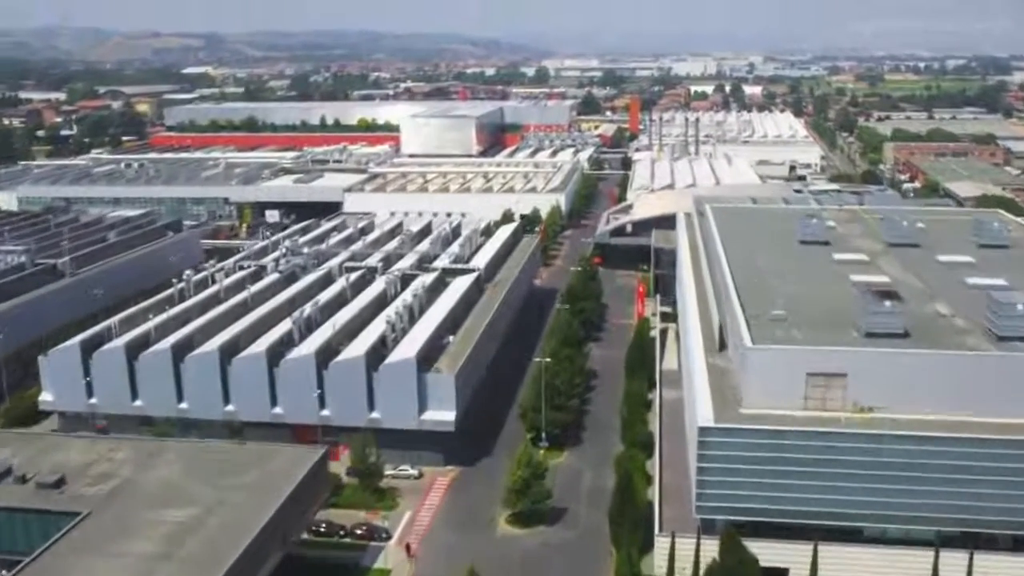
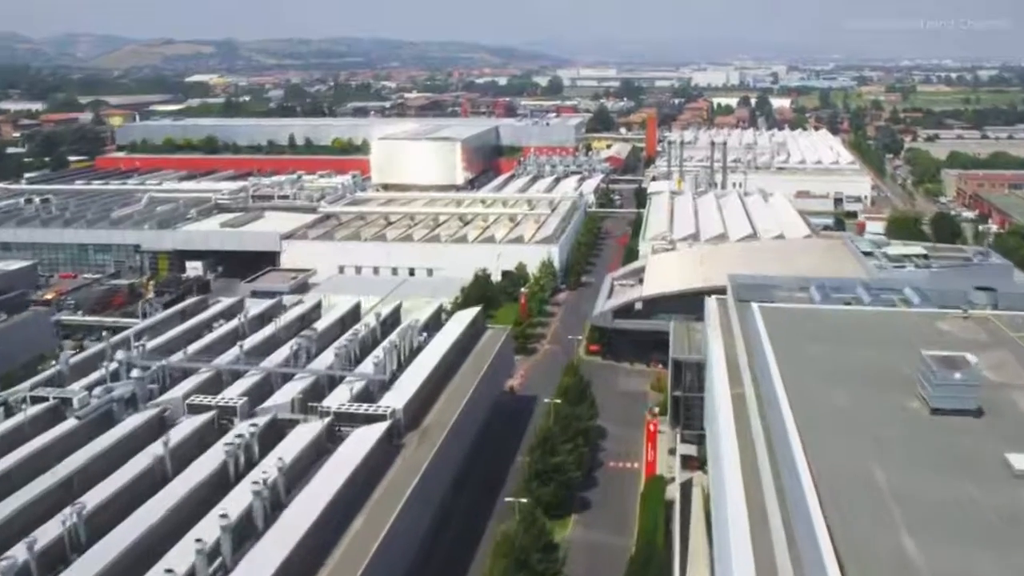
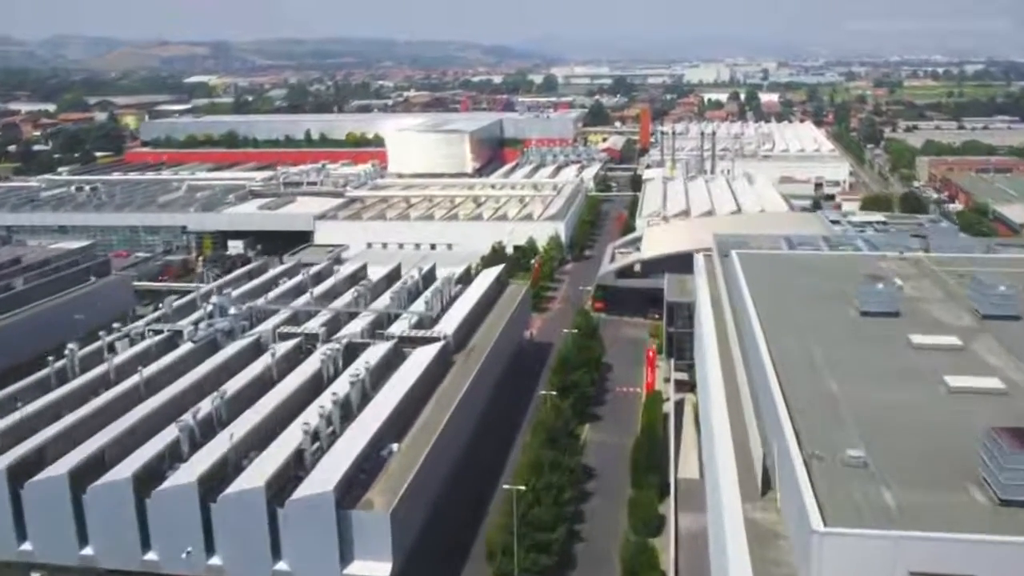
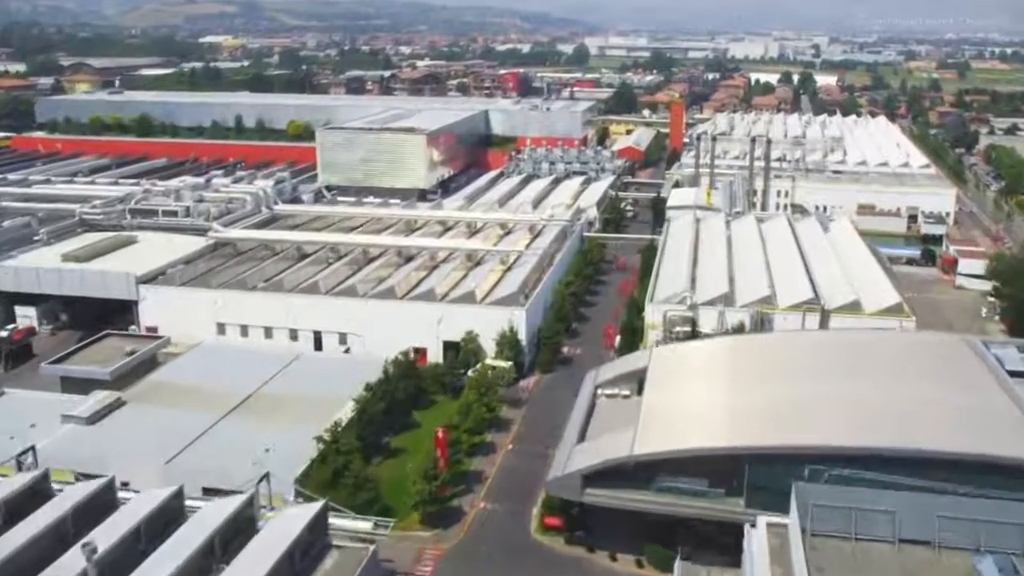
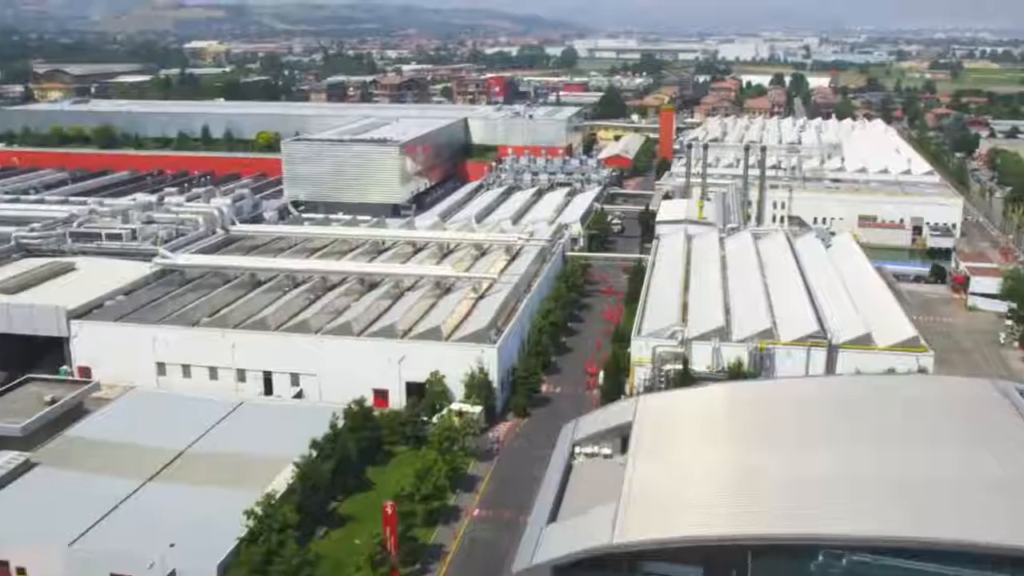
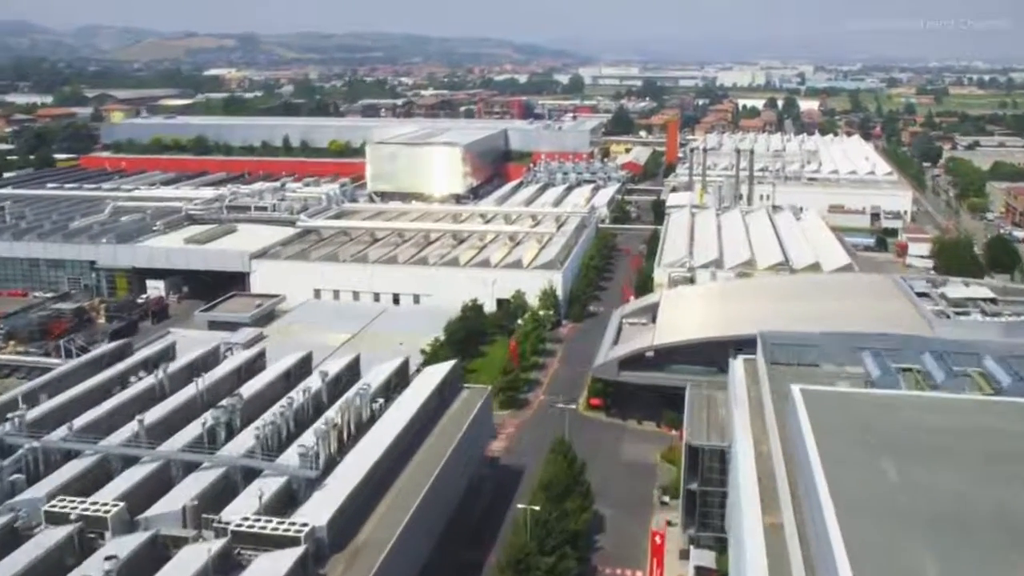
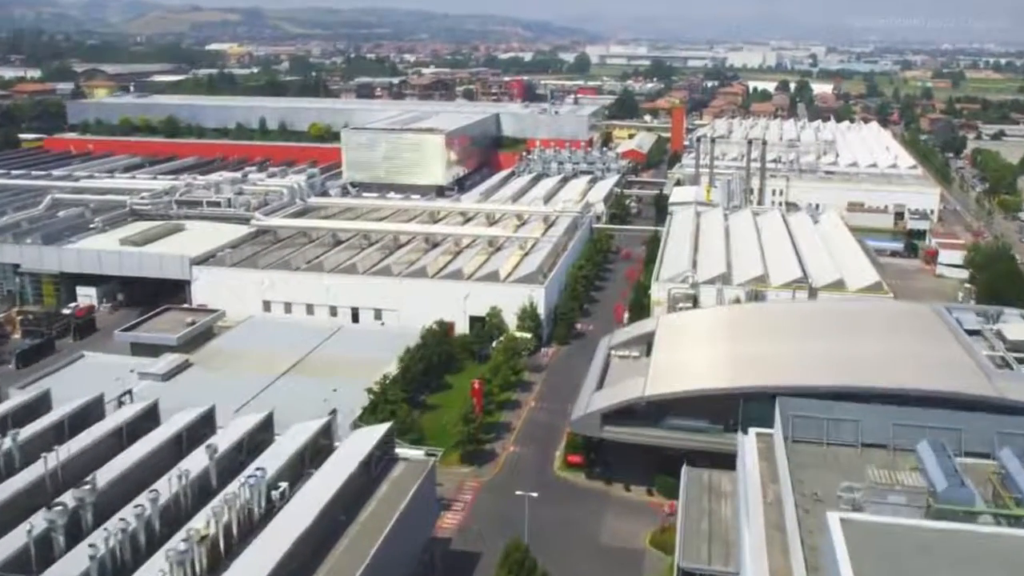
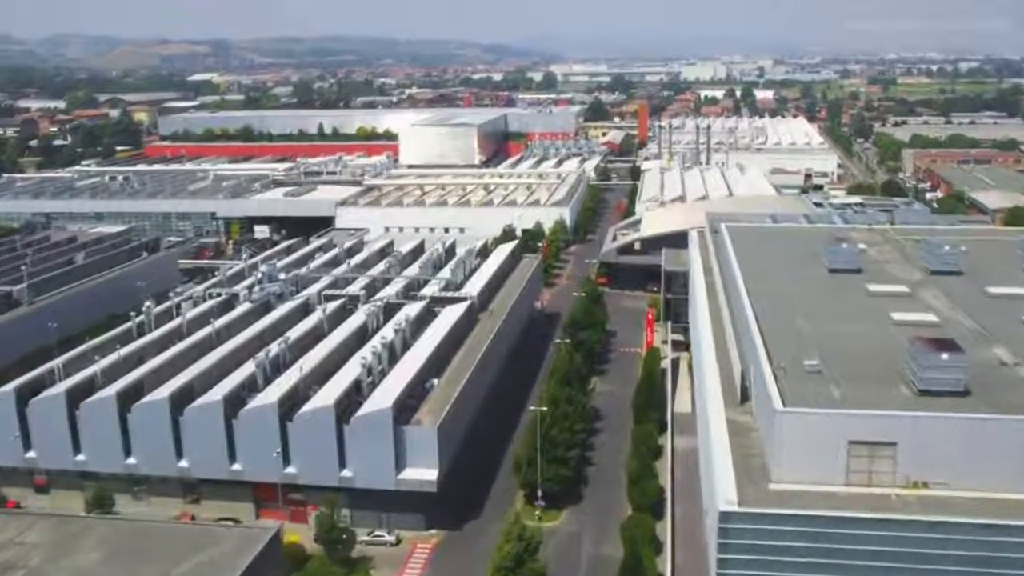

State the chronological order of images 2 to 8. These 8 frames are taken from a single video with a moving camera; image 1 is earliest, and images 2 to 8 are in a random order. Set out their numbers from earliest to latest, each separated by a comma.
8, 3, 2, 6, 7, 4, 5
